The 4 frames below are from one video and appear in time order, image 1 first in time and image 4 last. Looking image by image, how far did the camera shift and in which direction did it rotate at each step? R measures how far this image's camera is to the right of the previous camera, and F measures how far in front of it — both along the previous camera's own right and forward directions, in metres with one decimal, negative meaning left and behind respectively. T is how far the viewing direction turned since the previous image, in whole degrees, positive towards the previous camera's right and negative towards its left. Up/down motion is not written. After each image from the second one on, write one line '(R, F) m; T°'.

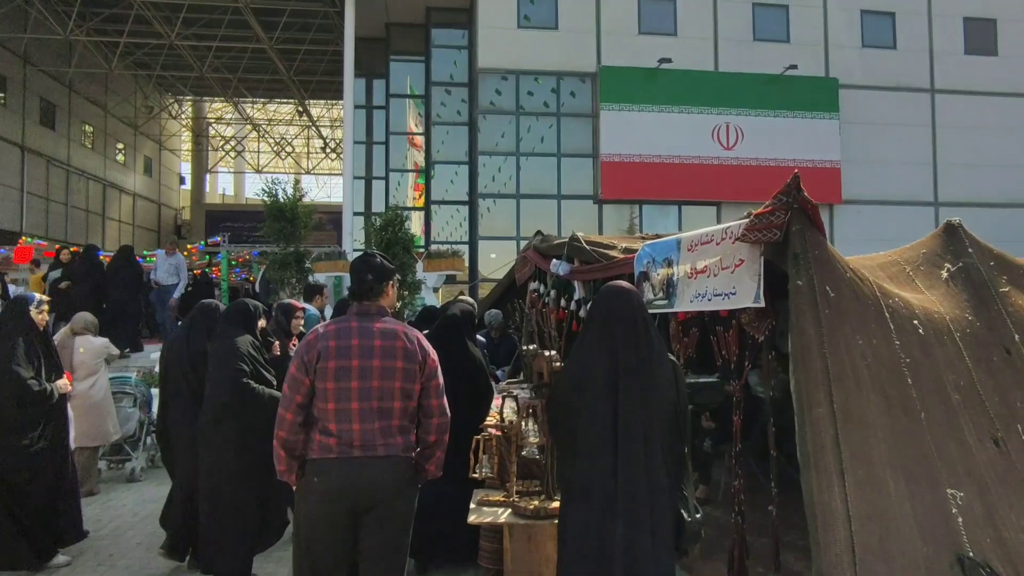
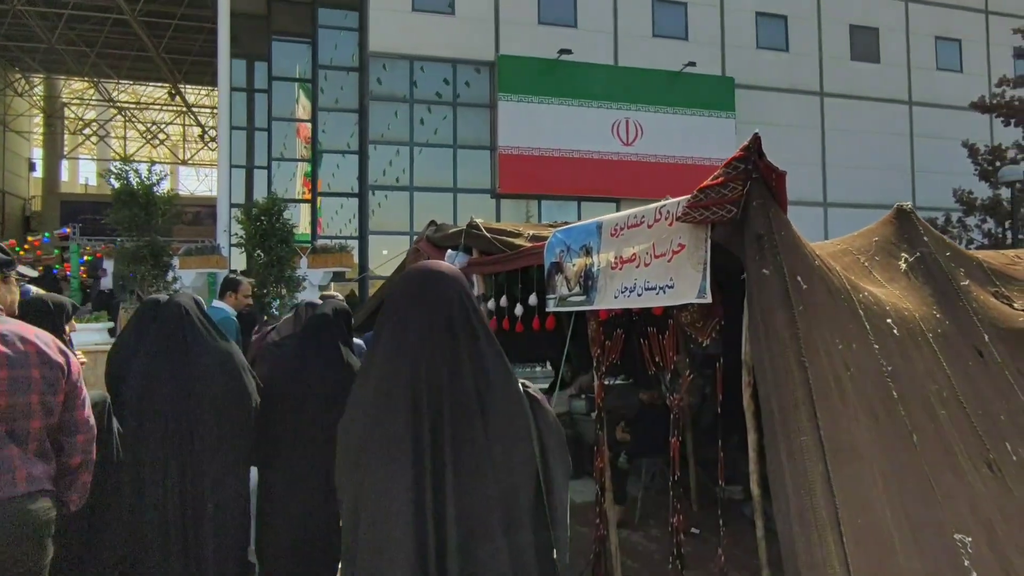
(+0.1, +1.0) m; +8°
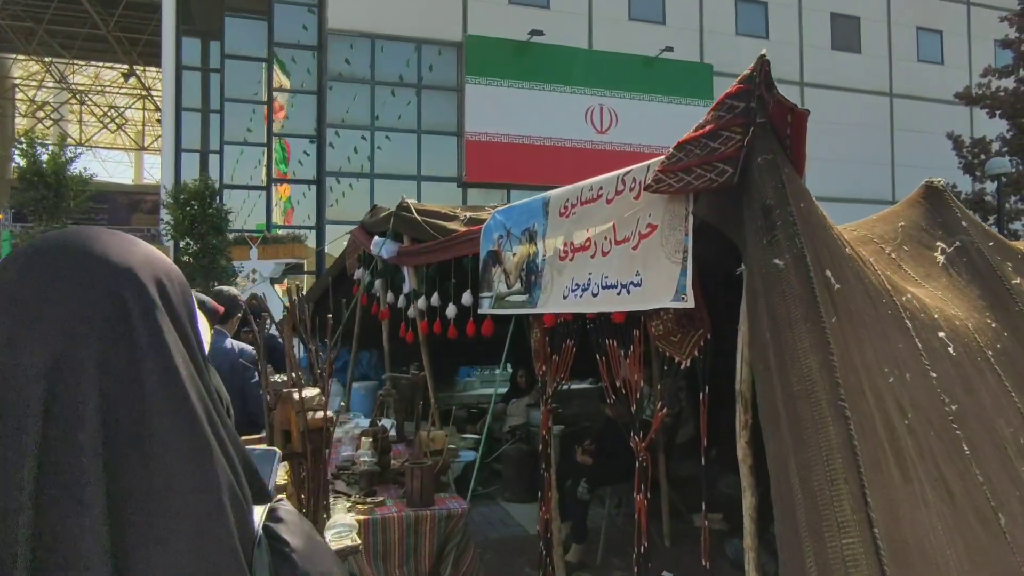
(+0.3, +1.0) m; +2°
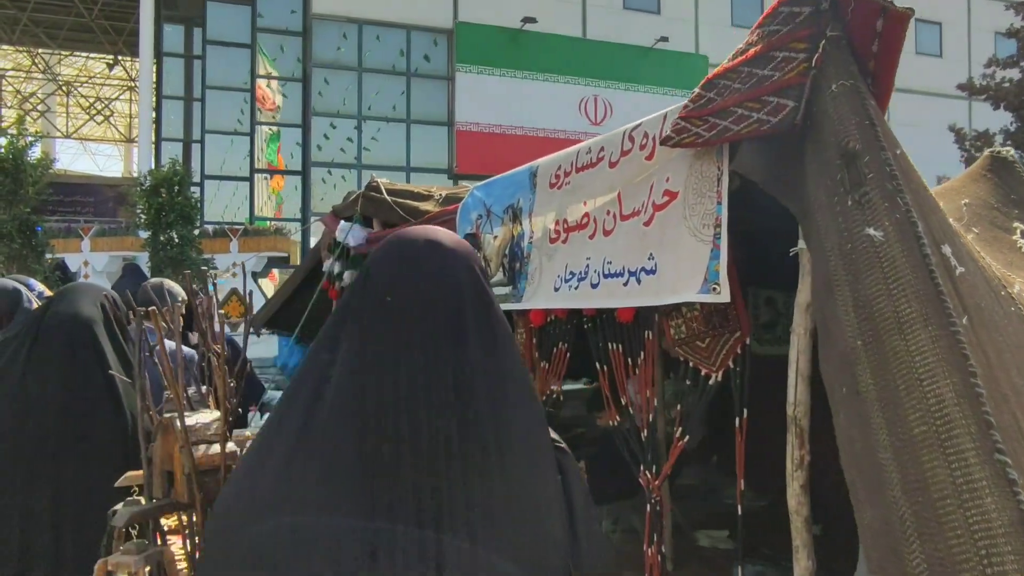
(+0.1, +0.6) m; 0°
